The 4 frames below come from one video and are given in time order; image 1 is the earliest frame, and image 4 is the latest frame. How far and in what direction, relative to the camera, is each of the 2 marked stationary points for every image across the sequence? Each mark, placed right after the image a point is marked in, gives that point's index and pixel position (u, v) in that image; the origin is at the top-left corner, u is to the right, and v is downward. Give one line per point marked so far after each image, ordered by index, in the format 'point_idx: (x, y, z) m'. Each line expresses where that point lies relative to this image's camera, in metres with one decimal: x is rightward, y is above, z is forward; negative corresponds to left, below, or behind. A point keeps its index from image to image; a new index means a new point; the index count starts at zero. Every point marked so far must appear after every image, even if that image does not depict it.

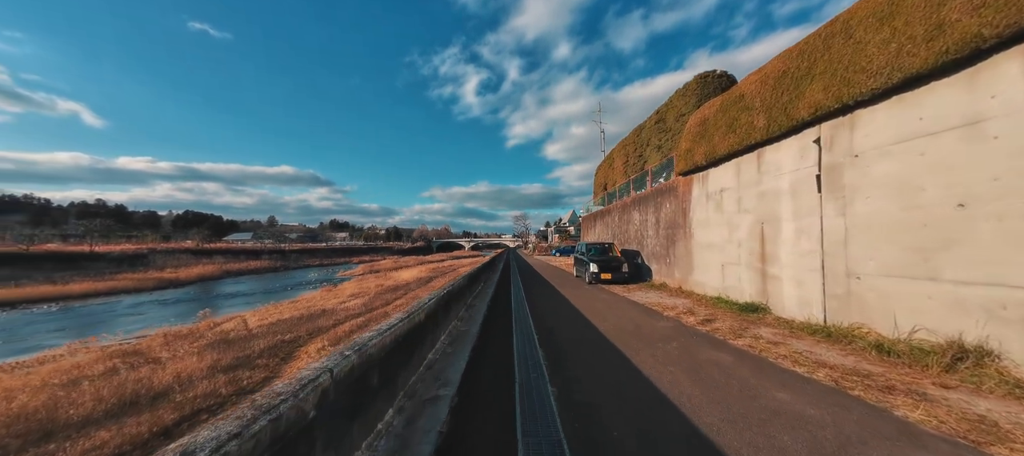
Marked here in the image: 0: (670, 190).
0: (+5.2, +1.3, +10.0) m
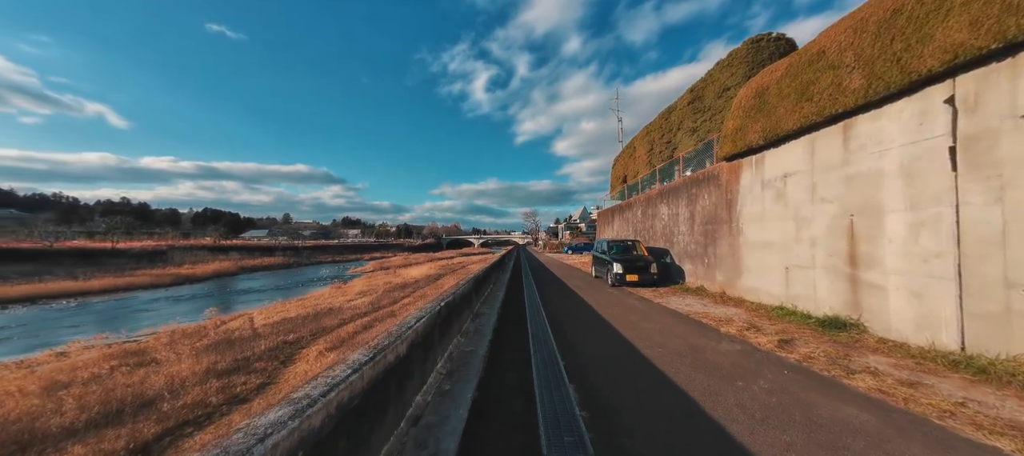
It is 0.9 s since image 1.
0: (+5.6, +1.4, +8.6) m
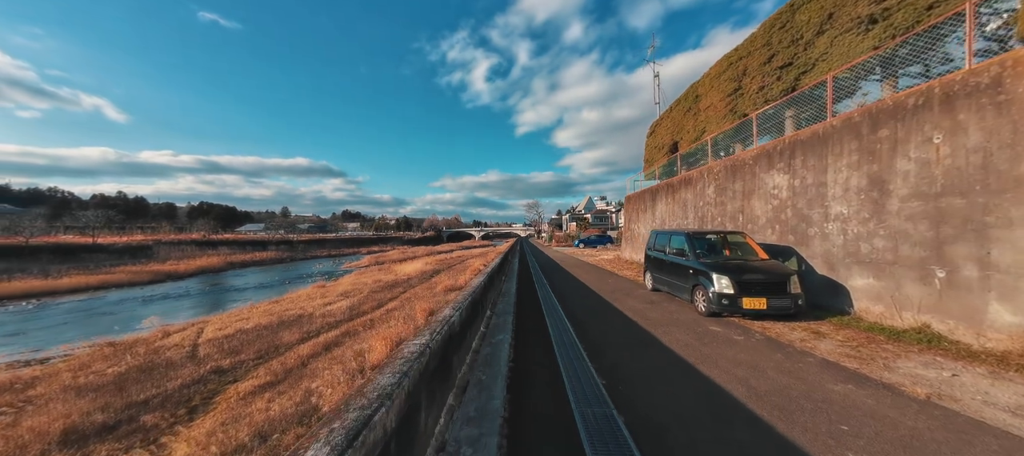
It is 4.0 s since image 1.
0: (+5.8, +1.7, +4.0) m
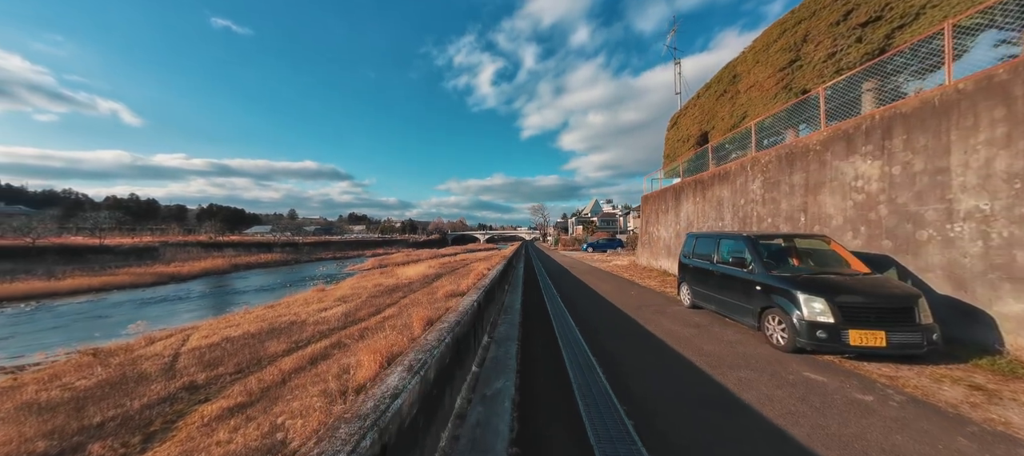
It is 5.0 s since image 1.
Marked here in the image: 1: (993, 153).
0: (+5.8, +1.7, +2.5) m
1: (+5.8, +0.9, +3.7) m
